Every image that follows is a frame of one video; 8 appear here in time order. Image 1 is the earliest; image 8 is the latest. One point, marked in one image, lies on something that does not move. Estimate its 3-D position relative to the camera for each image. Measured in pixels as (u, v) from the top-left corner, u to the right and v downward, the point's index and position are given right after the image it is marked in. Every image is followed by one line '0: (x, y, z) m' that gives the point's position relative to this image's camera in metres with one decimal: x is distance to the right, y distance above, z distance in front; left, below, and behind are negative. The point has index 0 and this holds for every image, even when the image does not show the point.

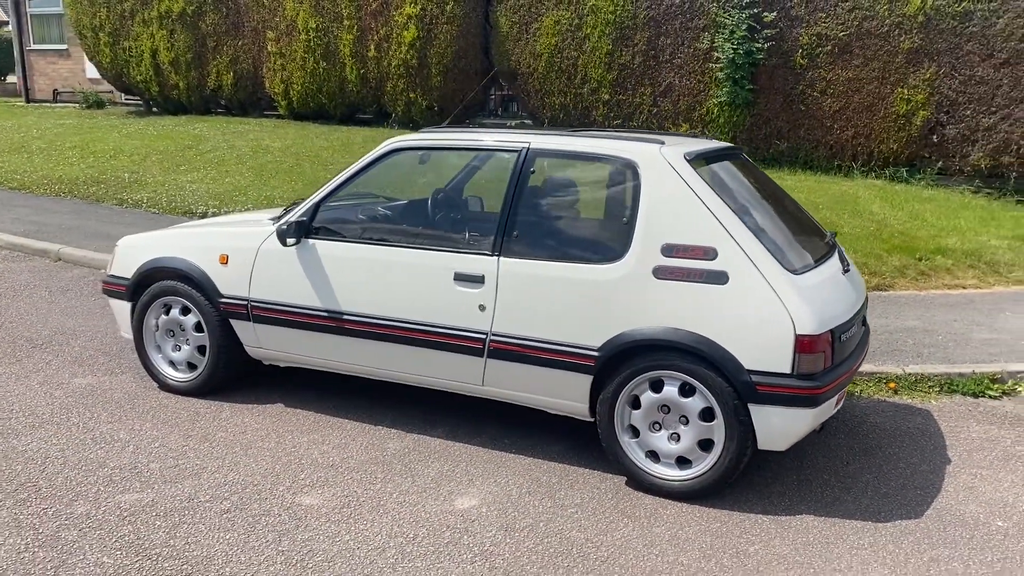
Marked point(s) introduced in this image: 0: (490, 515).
0: (-0.1, -1.0, +3.7) m
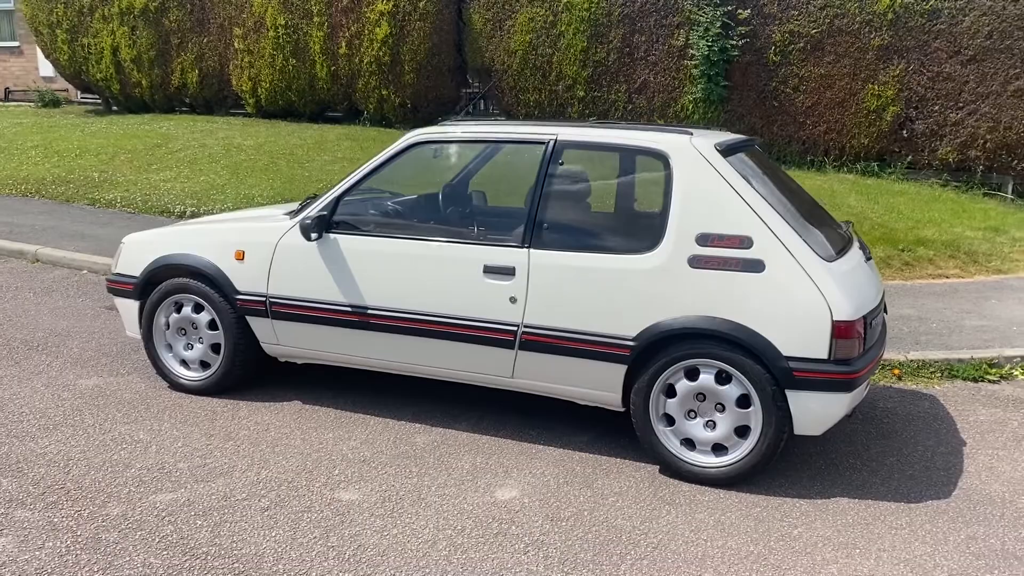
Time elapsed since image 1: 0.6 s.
0: (+0.1, -0.9, +3.7) m
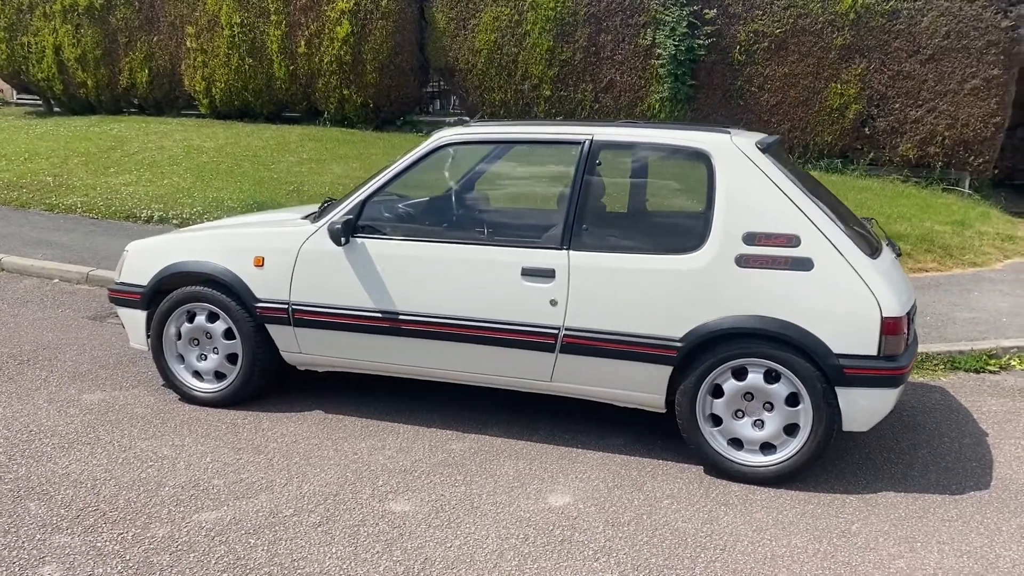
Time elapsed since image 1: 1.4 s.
0: (+0.3, -0.9, +3.7) m
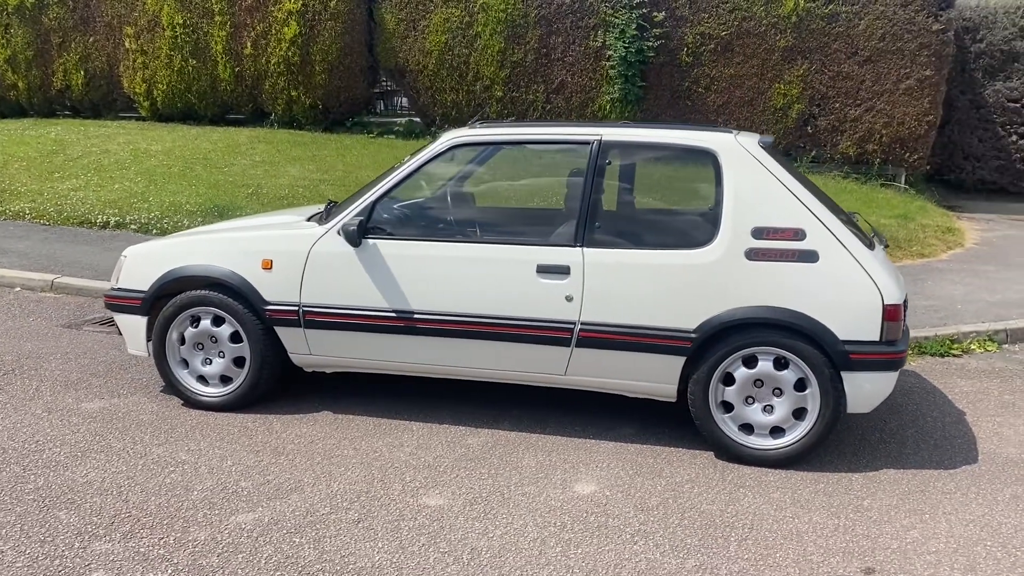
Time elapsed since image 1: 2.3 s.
0: (+0.5, -0.9, +3.8) m
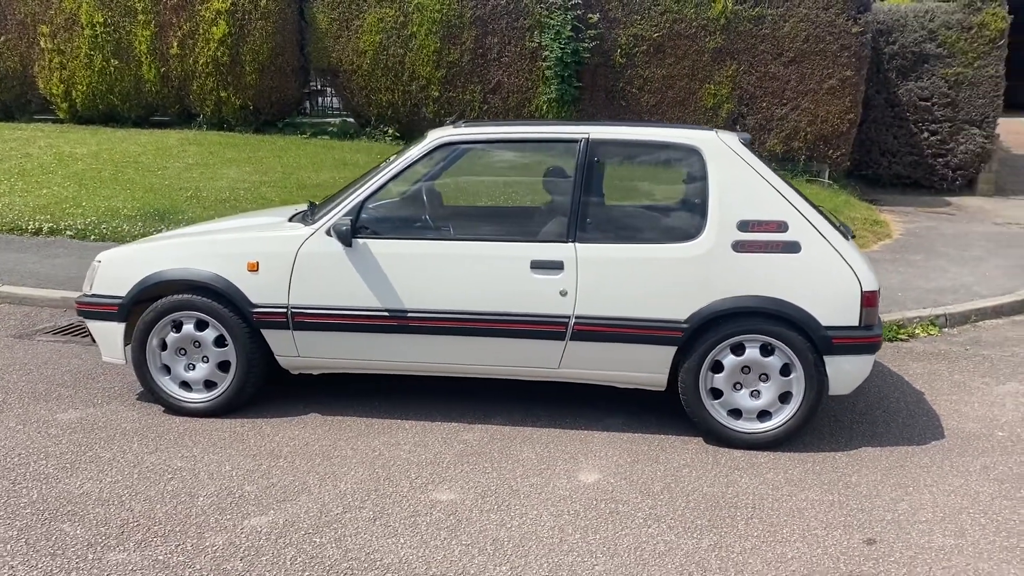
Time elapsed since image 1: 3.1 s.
0: (+0.5, -0.9, +4.0) m
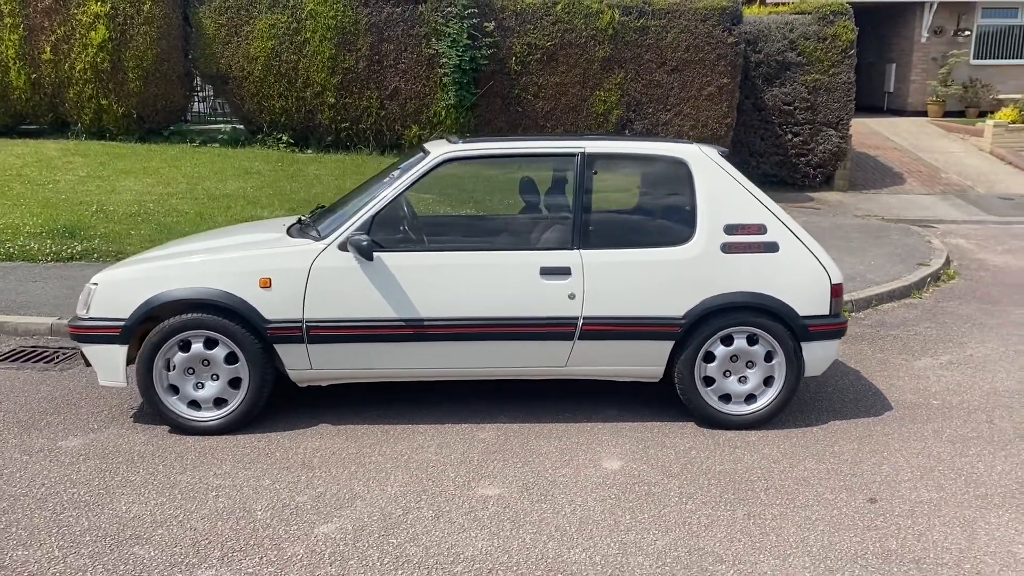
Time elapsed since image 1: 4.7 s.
0: (+0.7, -0.9, +4.3) m
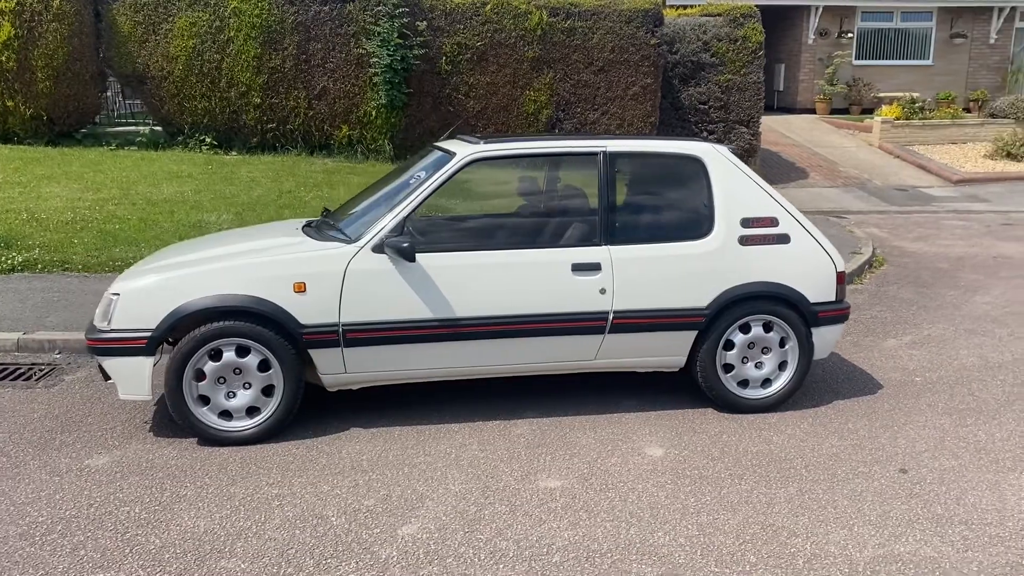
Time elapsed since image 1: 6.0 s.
0: (+0.9, -0.8, +4.5) m
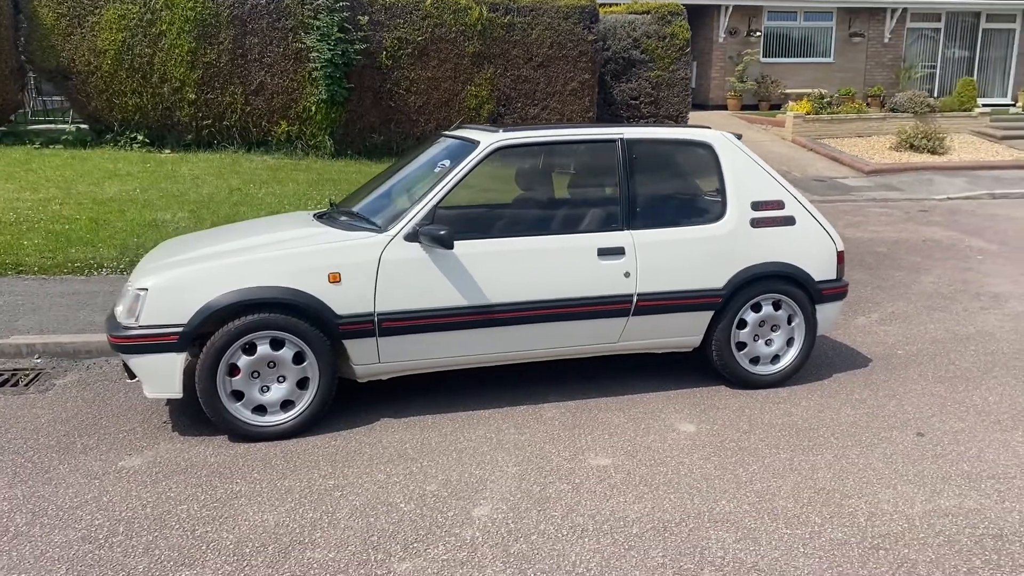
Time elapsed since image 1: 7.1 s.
0: (+1.1, -0.7, +4.7) m
